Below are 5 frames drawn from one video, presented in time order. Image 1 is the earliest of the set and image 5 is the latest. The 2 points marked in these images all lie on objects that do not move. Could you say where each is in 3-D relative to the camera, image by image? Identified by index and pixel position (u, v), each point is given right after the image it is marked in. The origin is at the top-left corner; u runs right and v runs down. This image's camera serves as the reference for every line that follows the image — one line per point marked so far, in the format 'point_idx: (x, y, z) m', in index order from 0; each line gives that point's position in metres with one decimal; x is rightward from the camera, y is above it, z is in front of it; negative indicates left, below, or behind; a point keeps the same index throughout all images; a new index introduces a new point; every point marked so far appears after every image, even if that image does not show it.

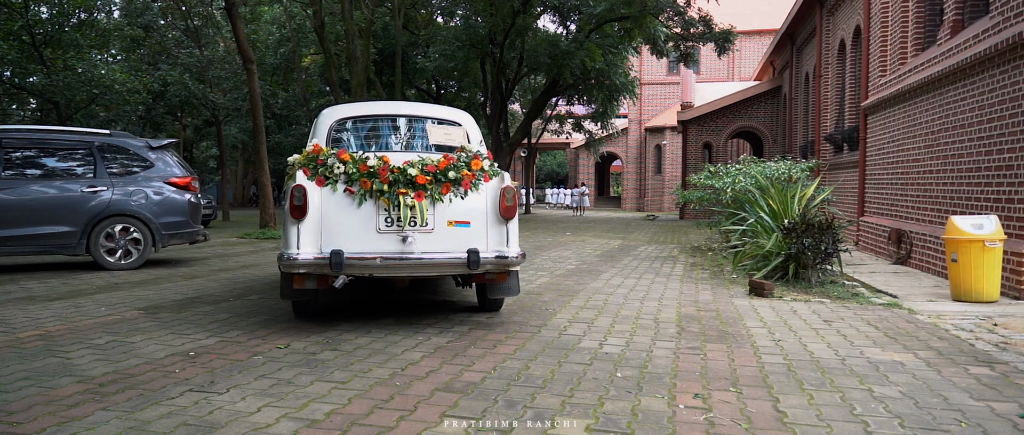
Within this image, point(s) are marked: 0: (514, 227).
0: (0.0, -0.1, +7.0) m
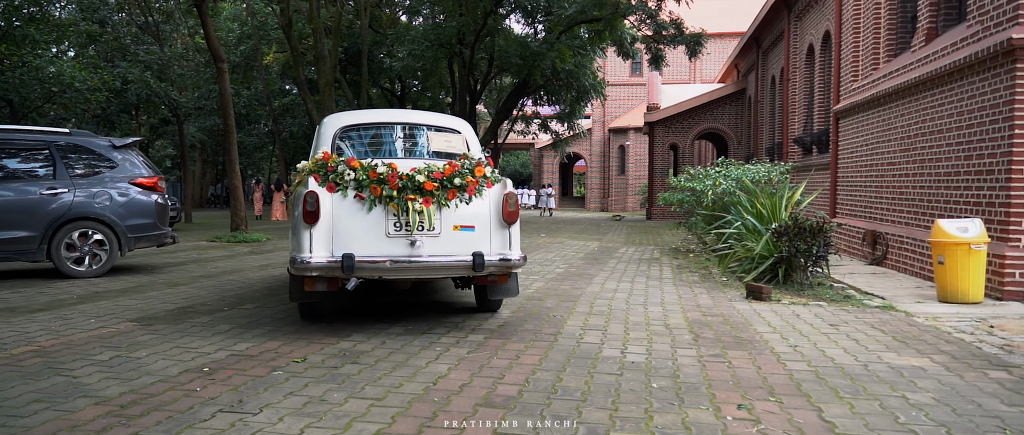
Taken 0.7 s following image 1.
0: (0.0, -0.1, +6.9) m
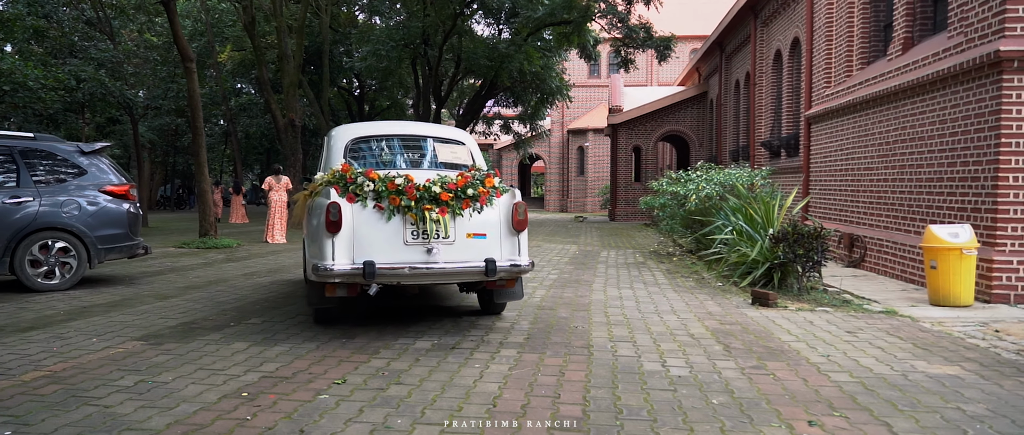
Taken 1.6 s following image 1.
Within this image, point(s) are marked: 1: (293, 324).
0: (+0.1, -0.2, +6.8) m
1: (-1.9, -0.9, +6.1) m
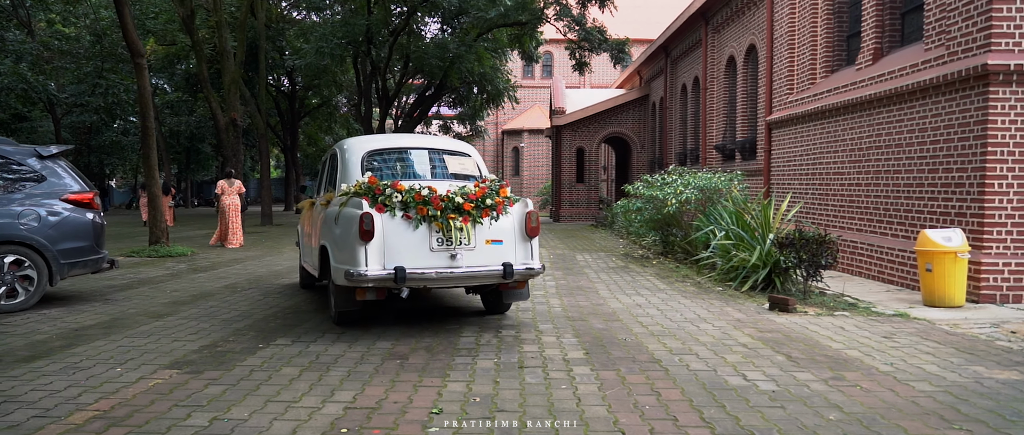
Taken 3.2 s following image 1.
0: (+0.4, -0.3, +6.7) m
1: (-1.5, -1.0, +5.7) m
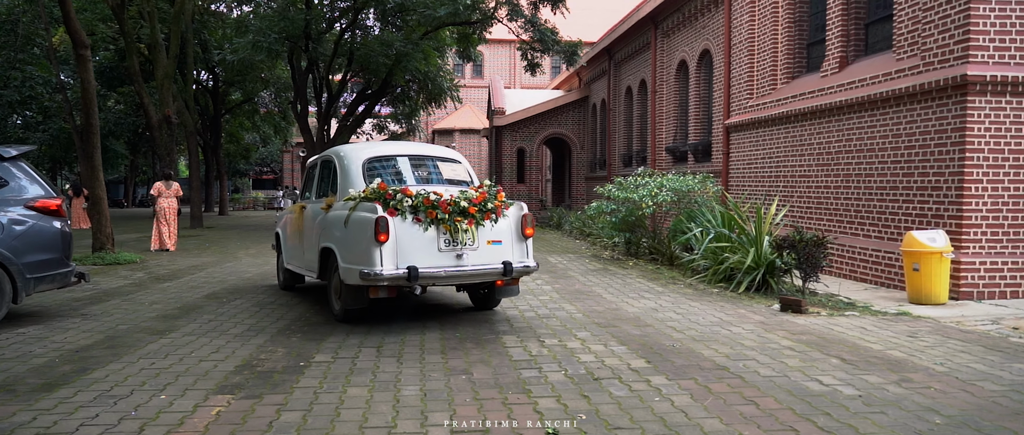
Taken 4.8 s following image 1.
0: (+0.7, -0.3, +6.6) m
1: (-1.1, -1.1, +5.4) m
